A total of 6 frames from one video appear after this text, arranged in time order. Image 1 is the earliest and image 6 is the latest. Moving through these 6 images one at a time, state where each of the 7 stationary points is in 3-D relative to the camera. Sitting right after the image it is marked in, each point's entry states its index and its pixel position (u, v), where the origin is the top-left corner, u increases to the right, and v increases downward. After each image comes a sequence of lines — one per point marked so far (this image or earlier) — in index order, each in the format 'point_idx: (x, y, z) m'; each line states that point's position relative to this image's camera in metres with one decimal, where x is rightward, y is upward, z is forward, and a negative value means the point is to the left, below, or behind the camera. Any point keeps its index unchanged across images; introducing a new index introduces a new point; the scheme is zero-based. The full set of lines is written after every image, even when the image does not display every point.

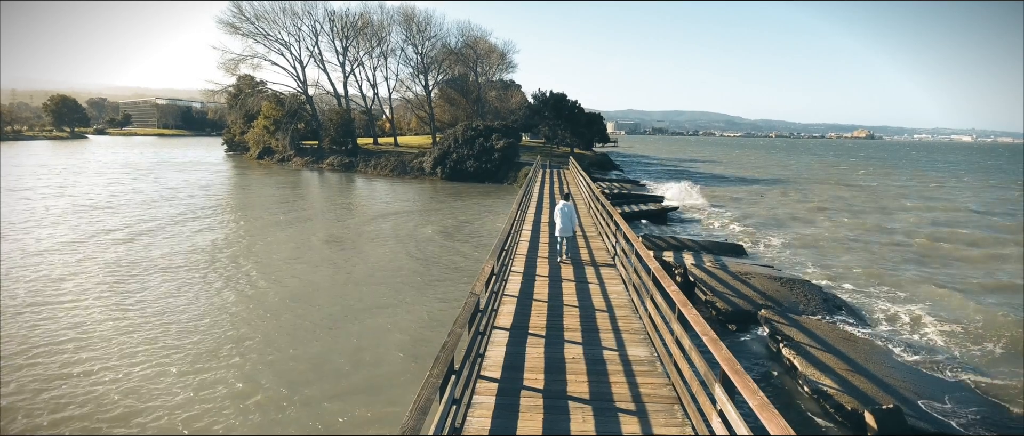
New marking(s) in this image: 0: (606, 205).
0: (+2.4, +0.4, +13.3) m
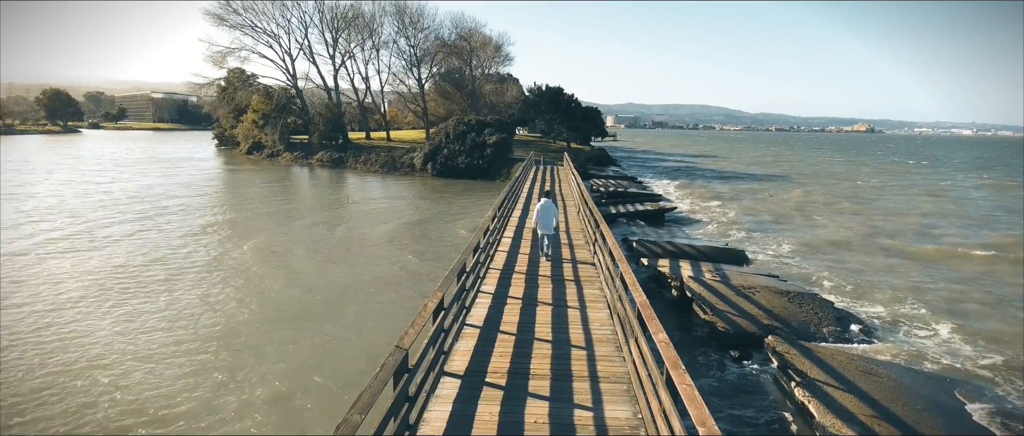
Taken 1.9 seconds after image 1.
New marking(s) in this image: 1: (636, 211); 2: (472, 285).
0: (+1.9, +0.3, +12.1) m
1: (+4.8, +0.3, +19.8) m
2: (-0.6, -1.0, +7.6) m
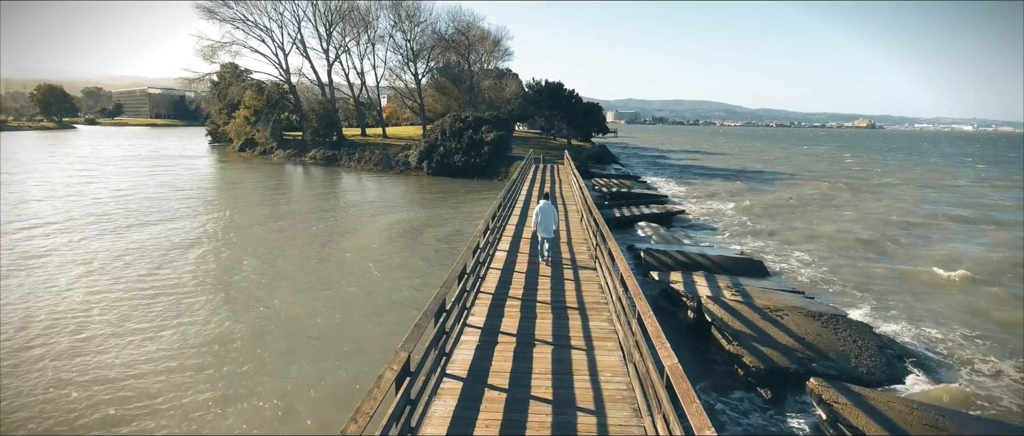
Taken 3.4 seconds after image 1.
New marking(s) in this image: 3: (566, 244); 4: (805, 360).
0: (+1.8, +0.1, +10.8) m
1: (+4.7, +0.1, +18.5) m
2: (-0.7, -1.2, +6.3) m
3: (+1.3, -0.5, +12.4) m
4: (+4.5, -2.2, +7.8) m
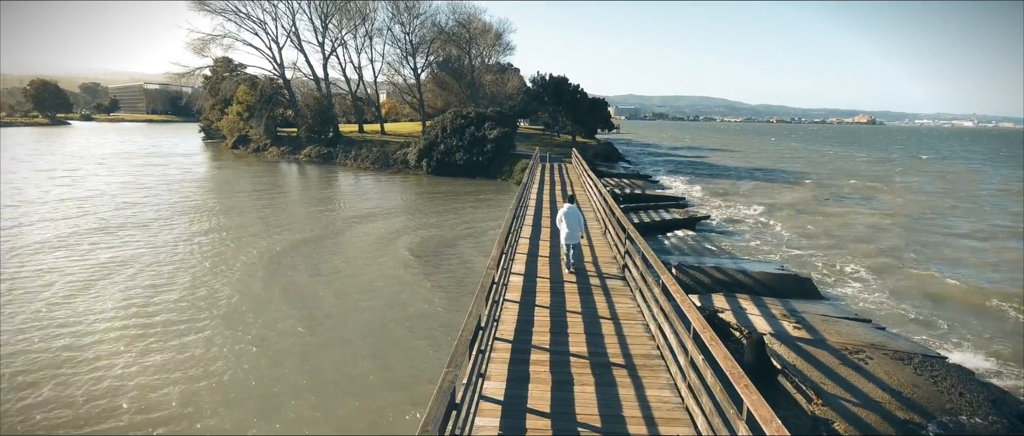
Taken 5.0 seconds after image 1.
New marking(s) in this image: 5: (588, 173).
0: (+2.1, -0.2, +9.1) m
1: (+5.0, -0.1, +16.7) m
2: (-0.4, -1.6, +4.5) m
3: (+1.6, -0.8, +10.6) m
4: (+4.8, -2.5, +6.1) m
5: (+2.8, +1.7, +19.0) m
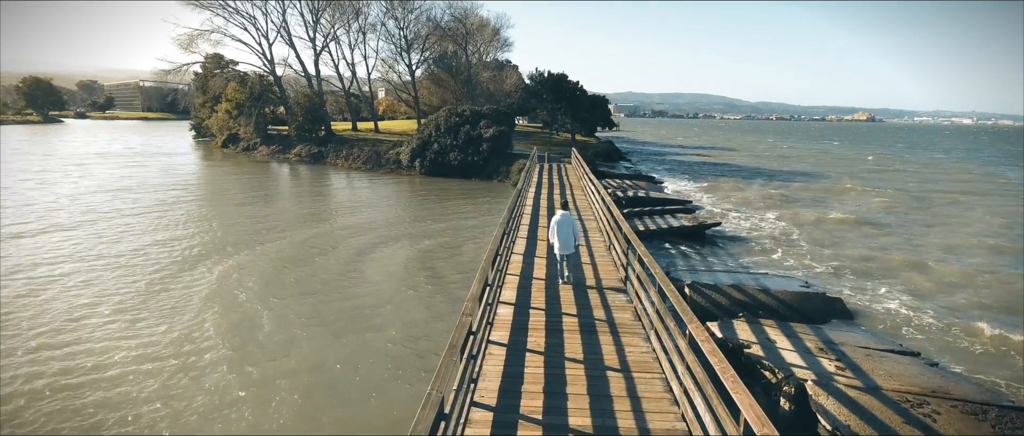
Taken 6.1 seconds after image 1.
0: (+1.9, -0.5, +7.7) m
1: (+4.8, -0.3, +15.3) m
2: (-0.6, -1.8, +3.1) m
3: (+1.4, -1.0, +9.2) m
4: (+4.6, -2.8, +4.7) m
5: (+2.7, +1.5, +17.6) m
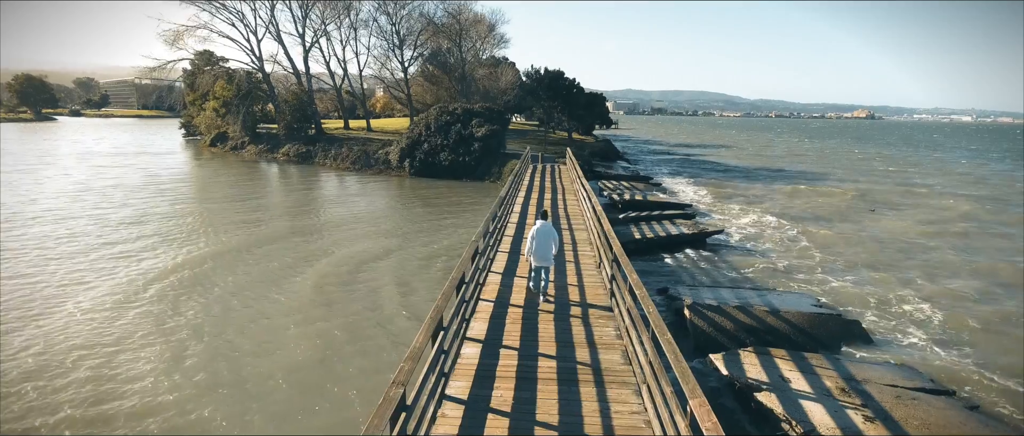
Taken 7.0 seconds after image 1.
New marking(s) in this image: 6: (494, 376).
0: (+1.6, -0.8, +6.5) m
1: (+4.4, -0.5, +14.2) m
2: (-1.0, -2.1, +2.0) m
3: (+1.0, -1.3, +8.1) m
4: (+4.2, -3.1, +3.5) m
5: (+2.3, +1.3, +16.5) m
6: (-0.2, -1.7, +5.4) m
